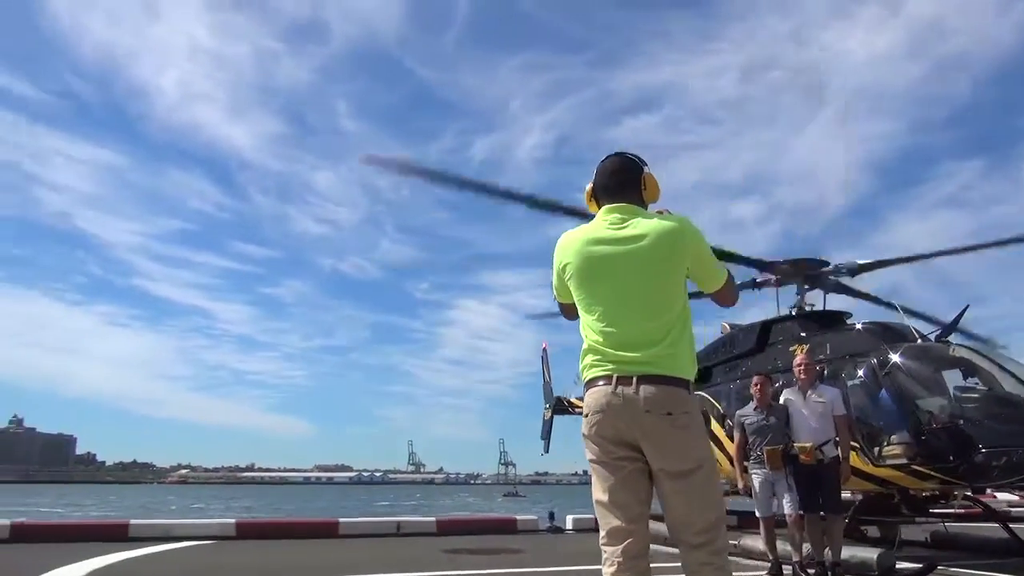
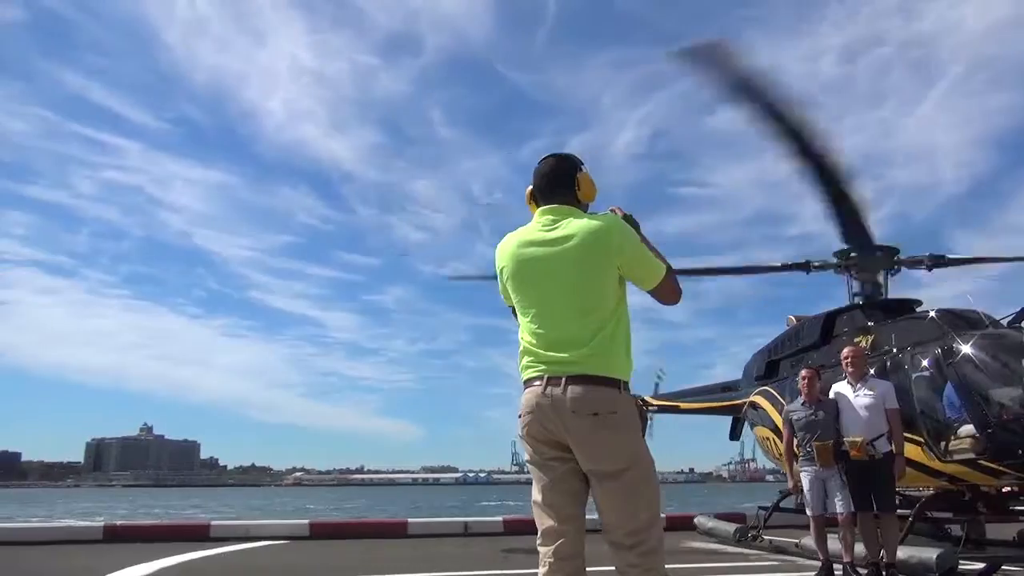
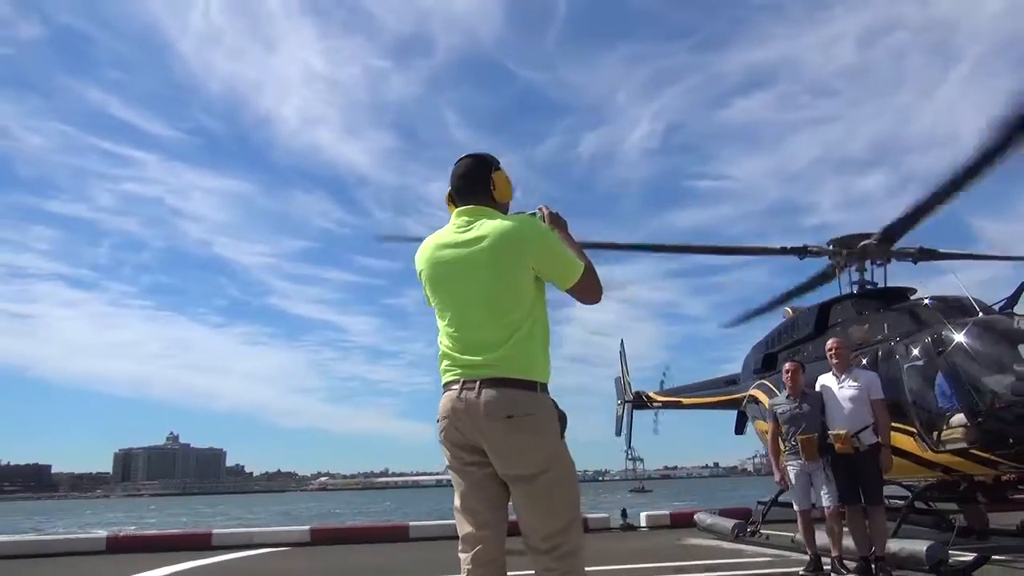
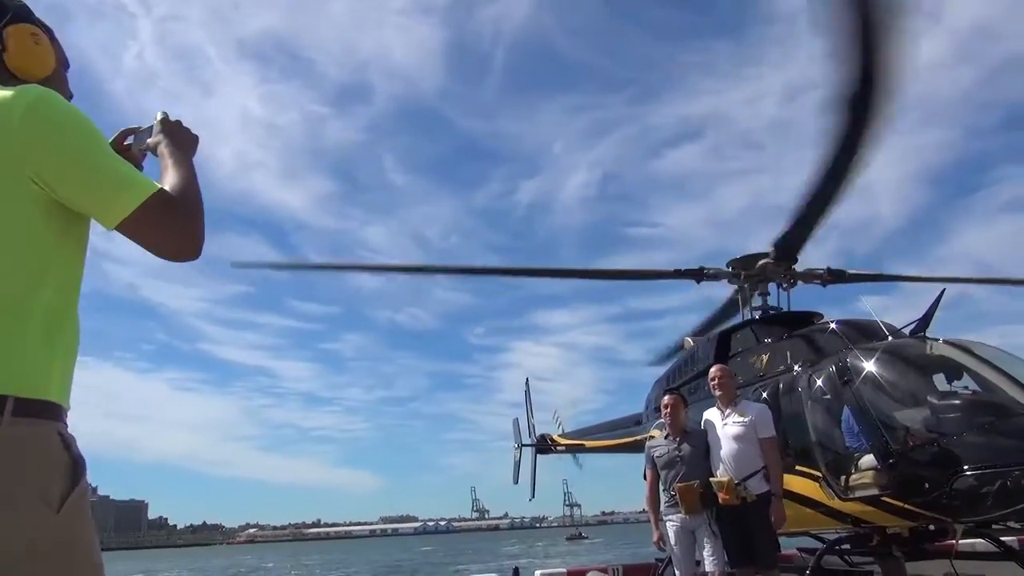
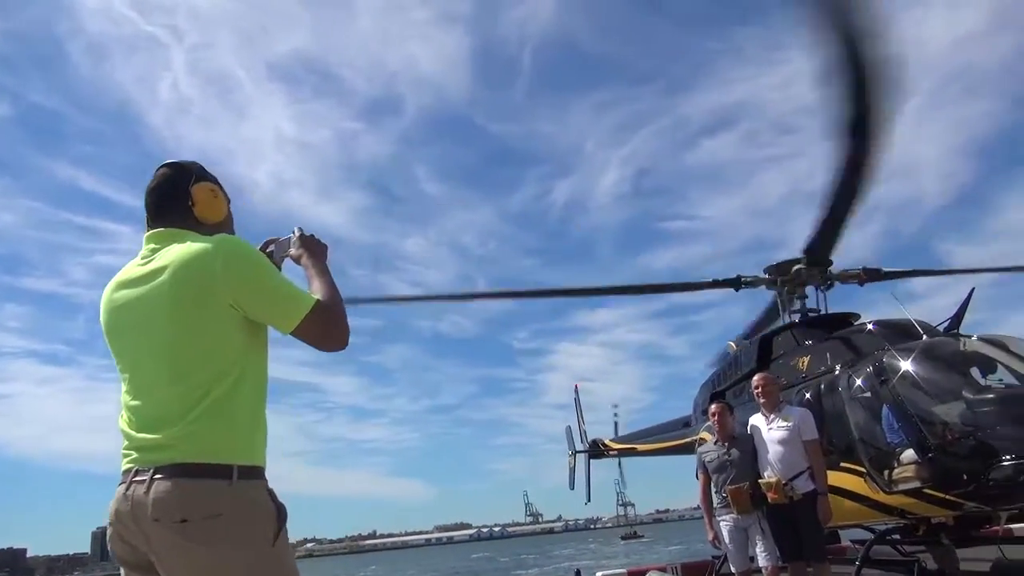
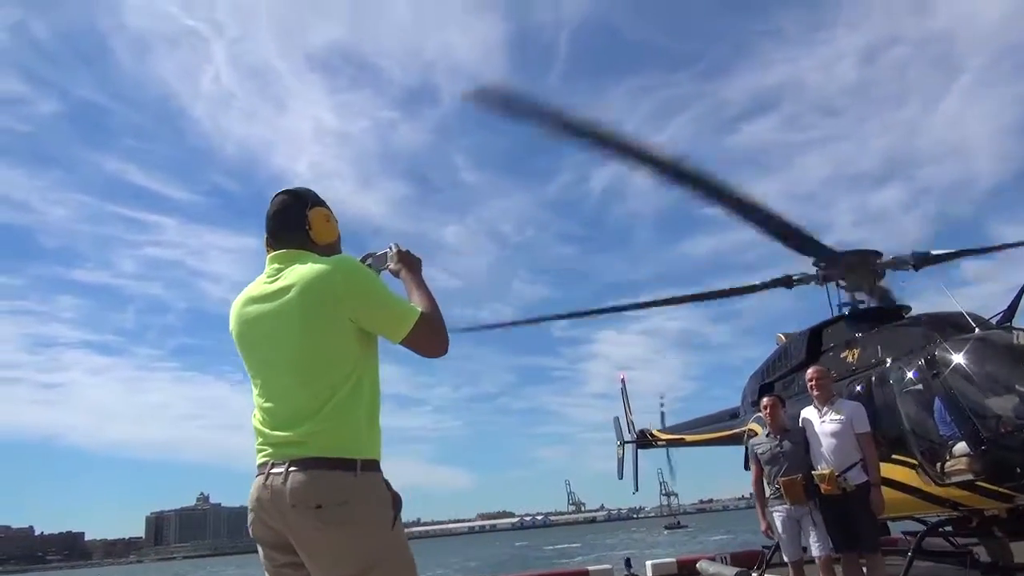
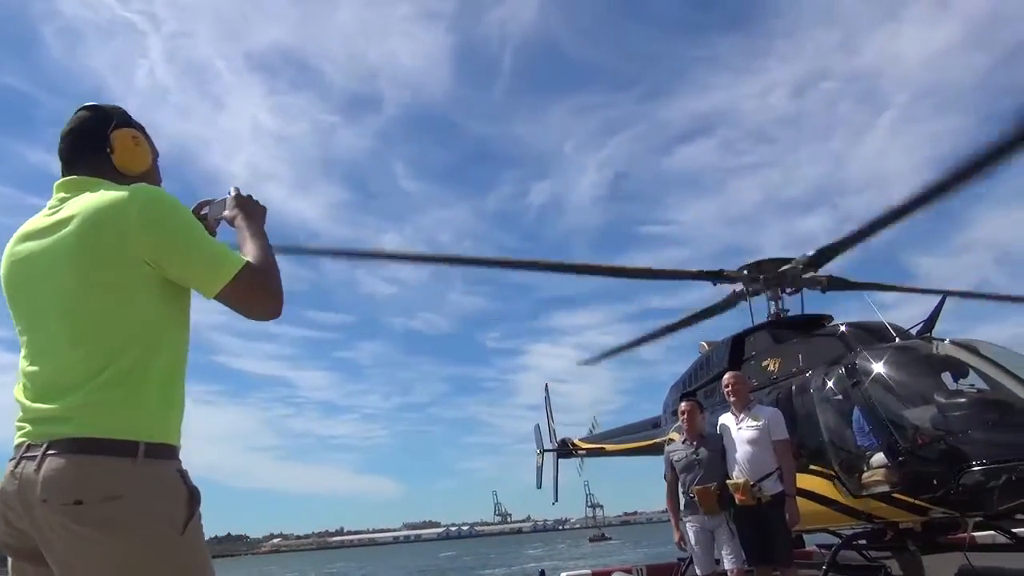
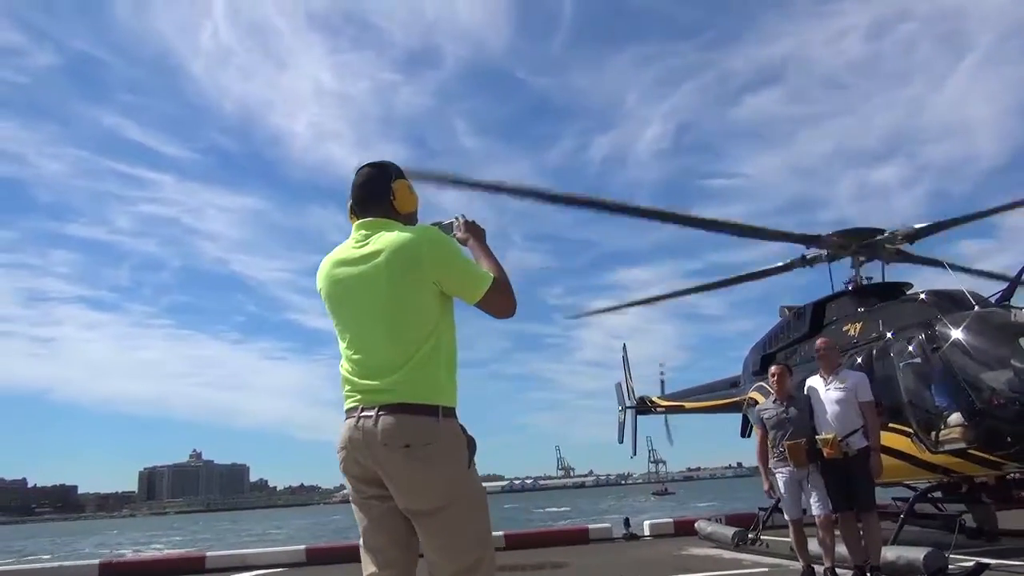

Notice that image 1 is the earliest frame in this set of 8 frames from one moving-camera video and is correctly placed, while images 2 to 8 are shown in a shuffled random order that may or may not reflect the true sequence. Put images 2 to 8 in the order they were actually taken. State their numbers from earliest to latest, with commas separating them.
2, 3, 8, 6, 5, 7, 4
